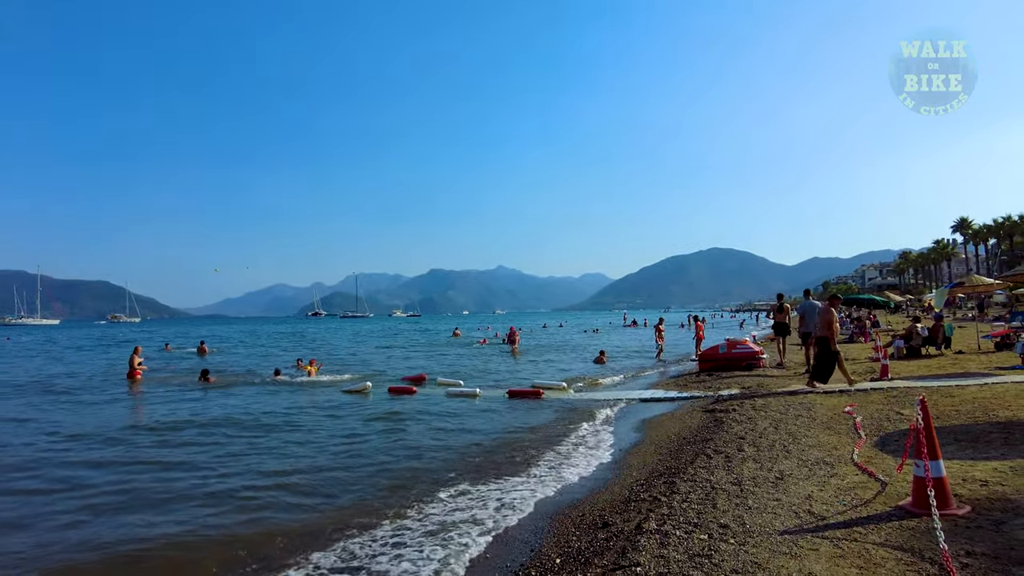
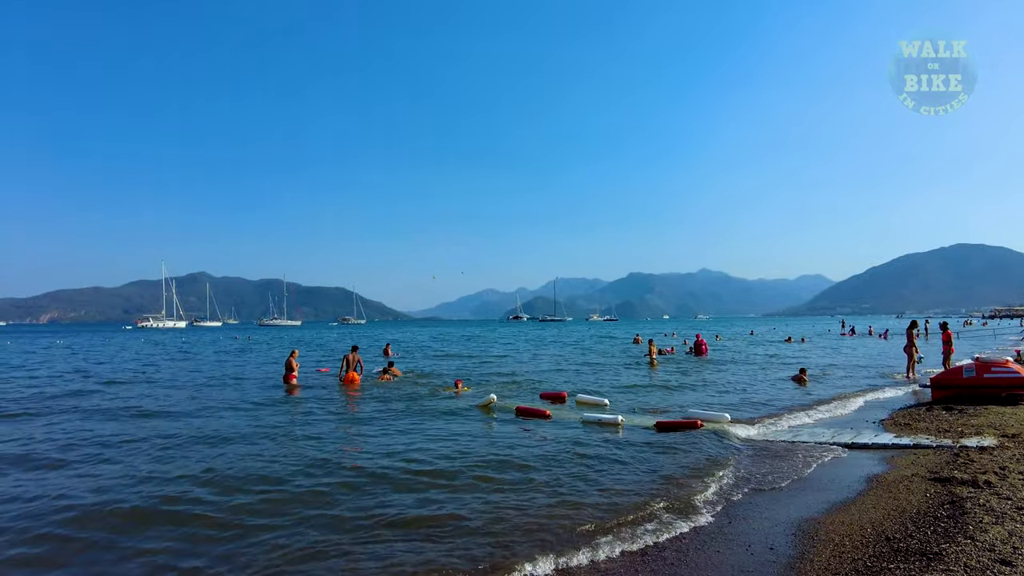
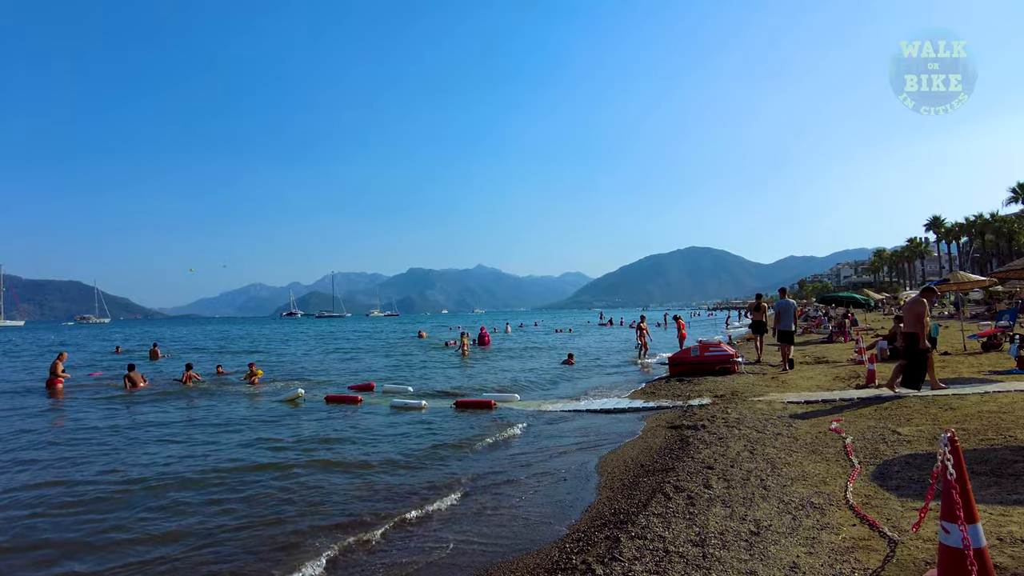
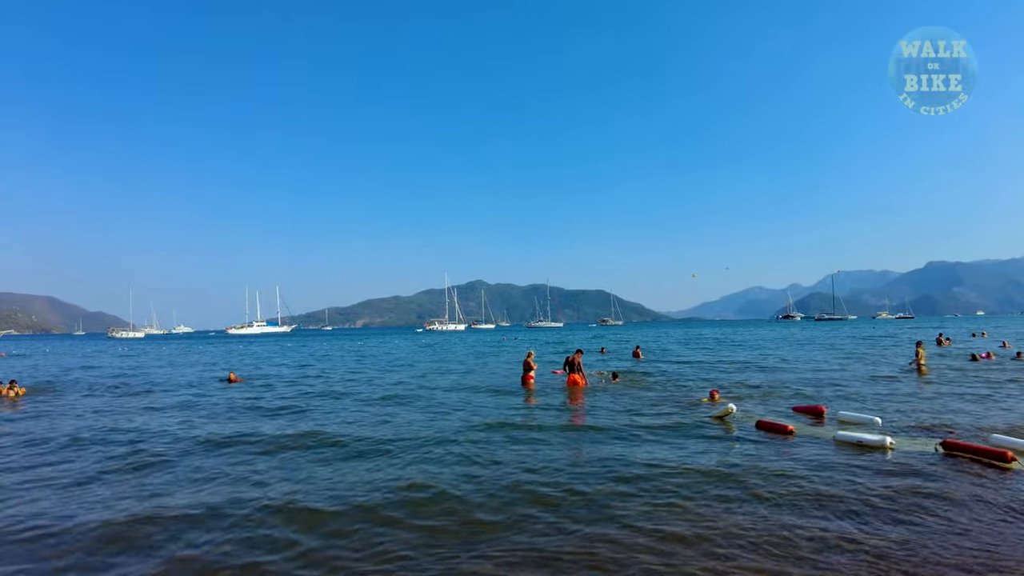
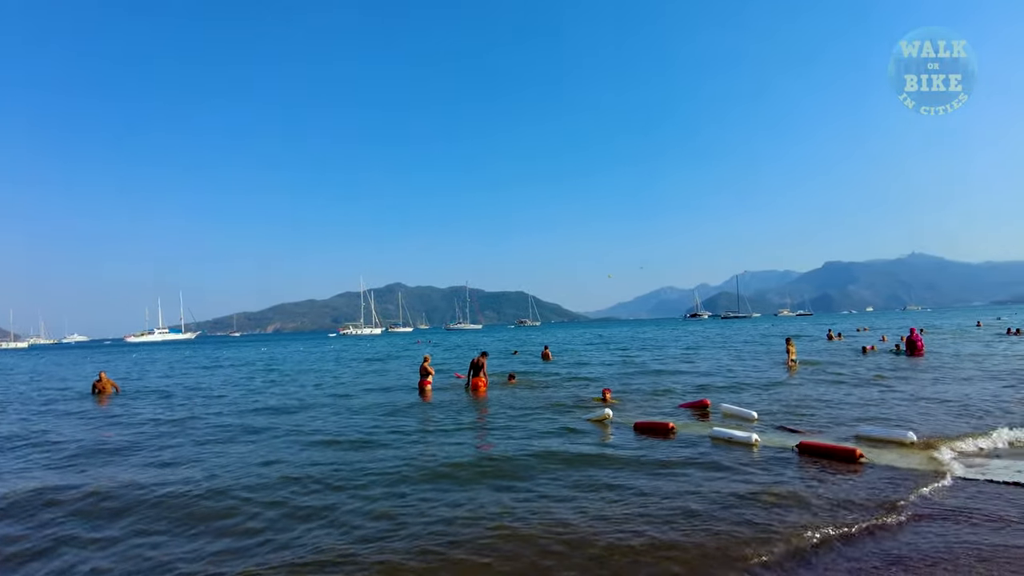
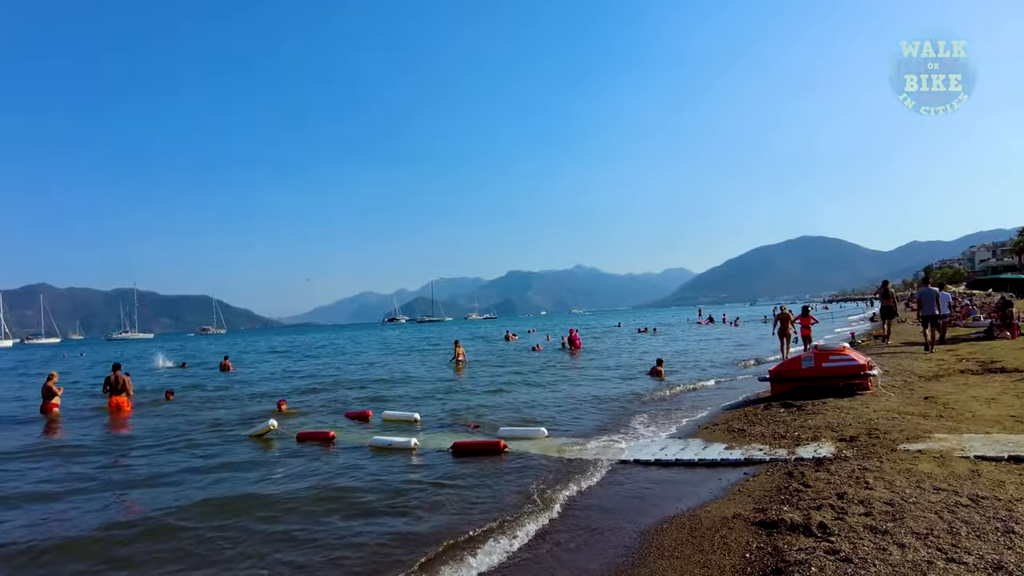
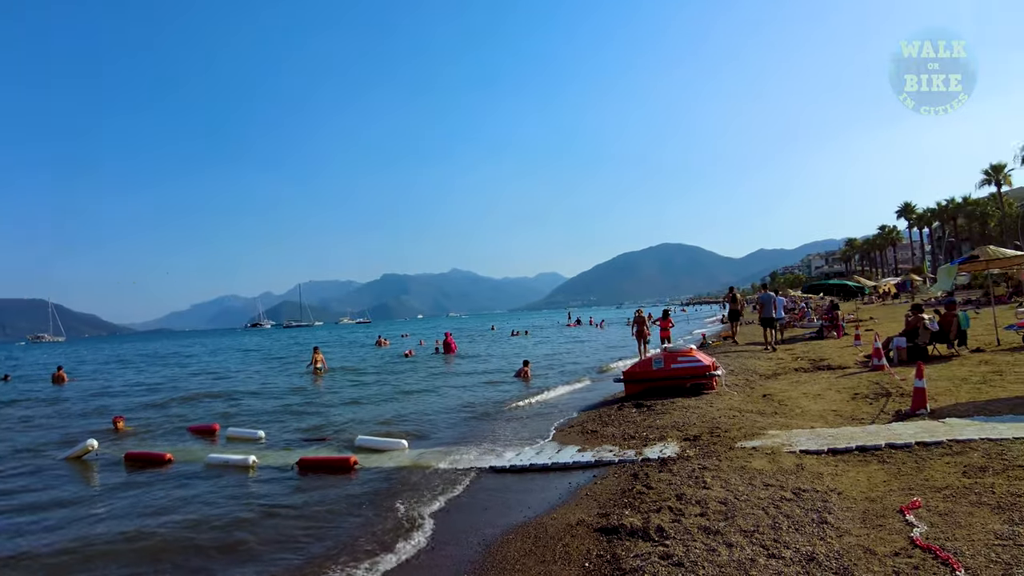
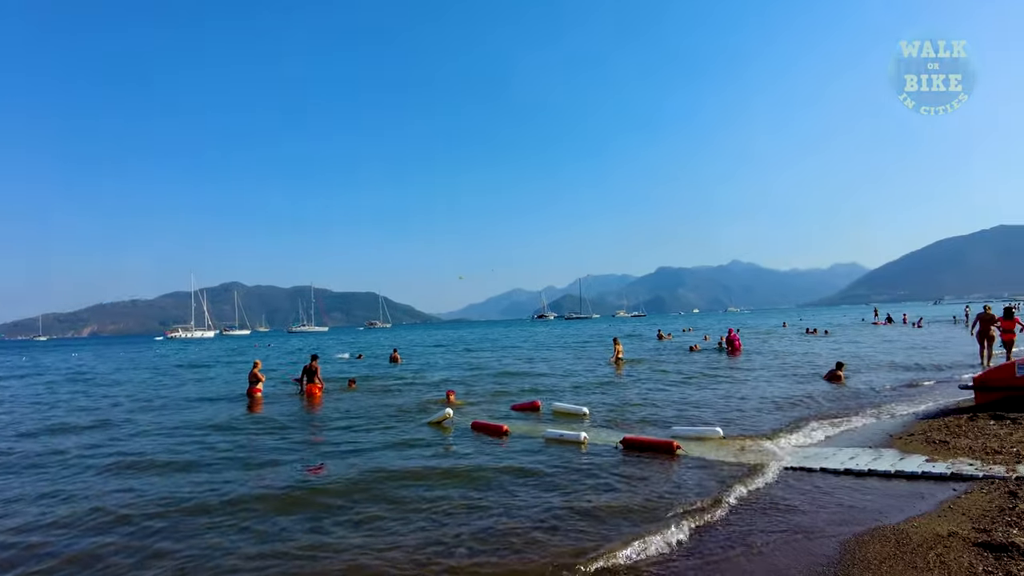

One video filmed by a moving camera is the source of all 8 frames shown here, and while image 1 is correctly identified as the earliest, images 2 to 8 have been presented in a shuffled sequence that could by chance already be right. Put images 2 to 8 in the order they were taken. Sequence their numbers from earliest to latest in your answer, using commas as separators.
3, 2, 4, 5, 8, 6, 7
